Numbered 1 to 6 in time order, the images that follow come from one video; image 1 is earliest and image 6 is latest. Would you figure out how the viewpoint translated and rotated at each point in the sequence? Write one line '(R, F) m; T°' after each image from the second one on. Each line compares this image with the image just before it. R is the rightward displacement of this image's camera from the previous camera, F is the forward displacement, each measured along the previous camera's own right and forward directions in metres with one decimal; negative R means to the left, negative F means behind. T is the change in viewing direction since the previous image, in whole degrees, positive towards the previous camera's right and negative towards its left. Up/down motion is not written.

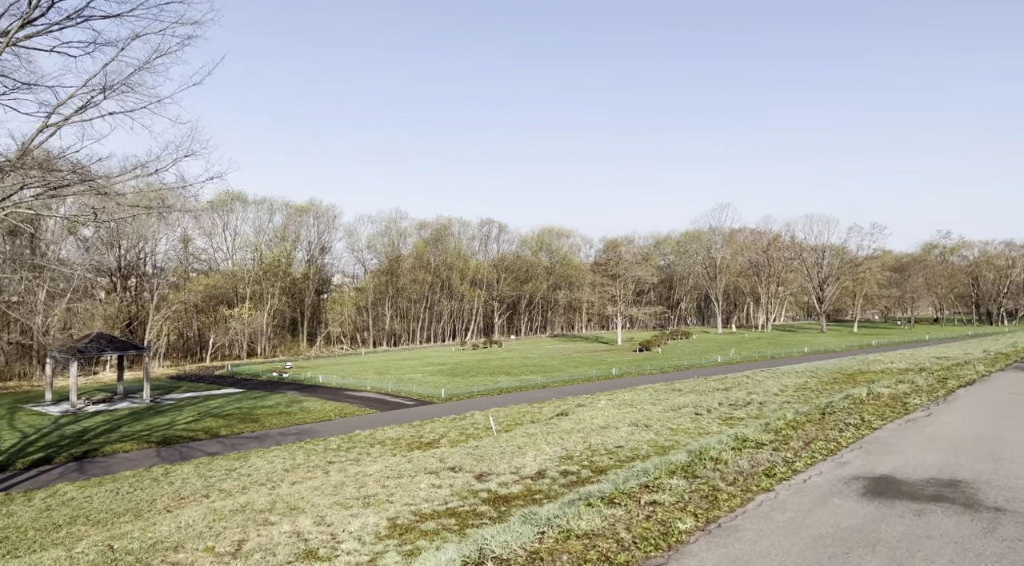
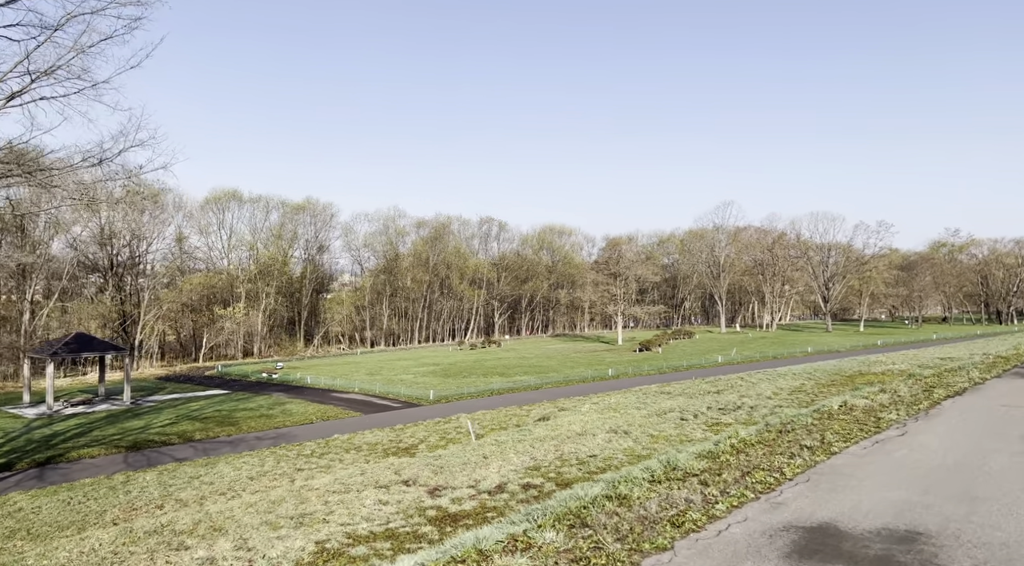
(+0.8, +1.0) m; -1°
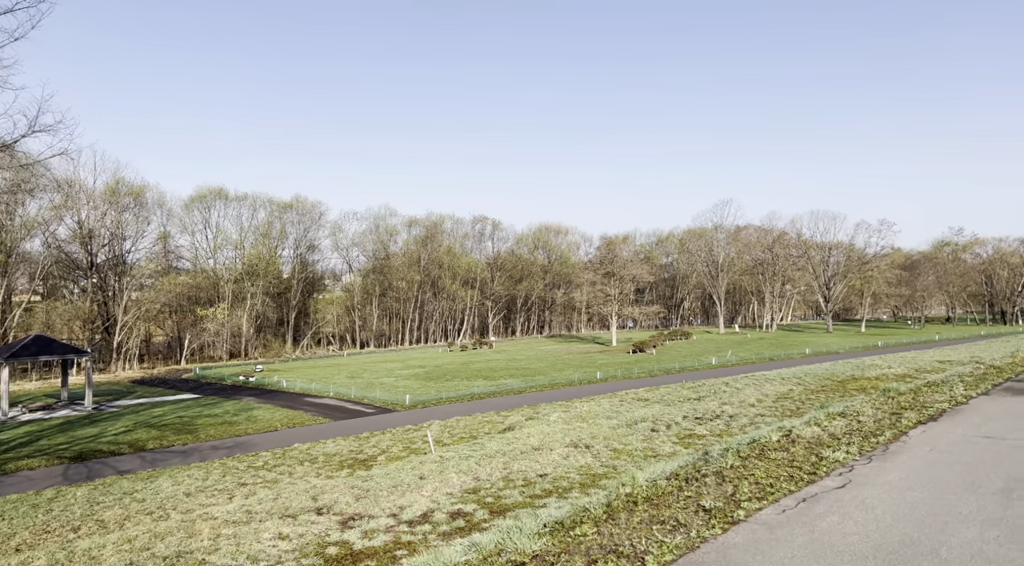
(+1.1, +1.5) m; 0°
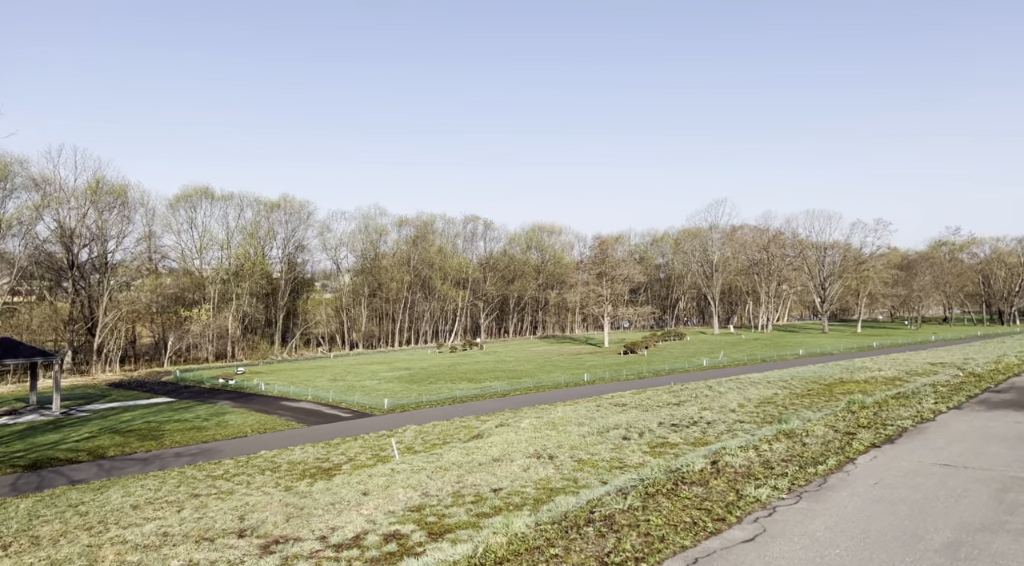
(+0.8, +0.9) m; 0°
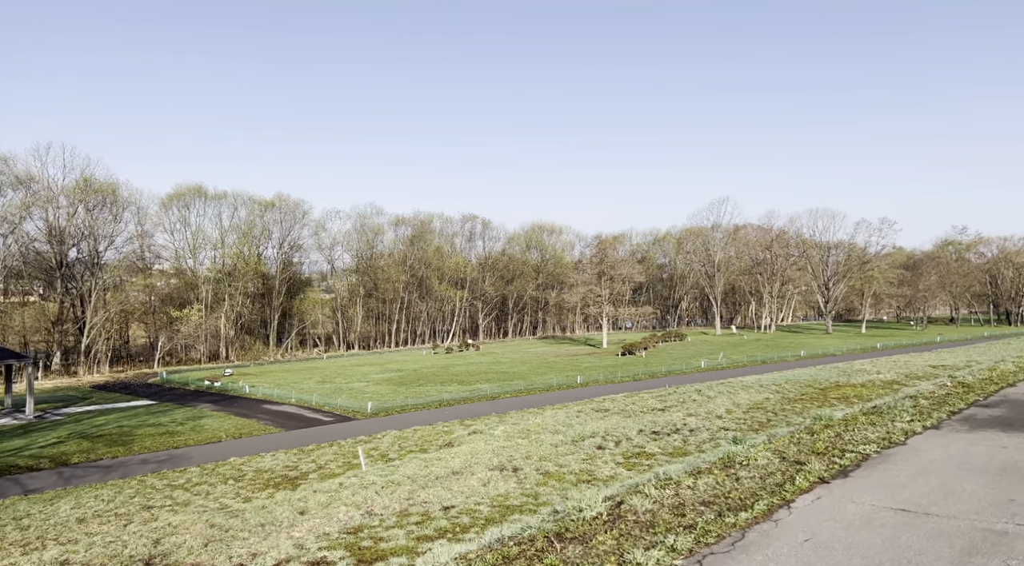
(+0.8, +1.0) m; 0°
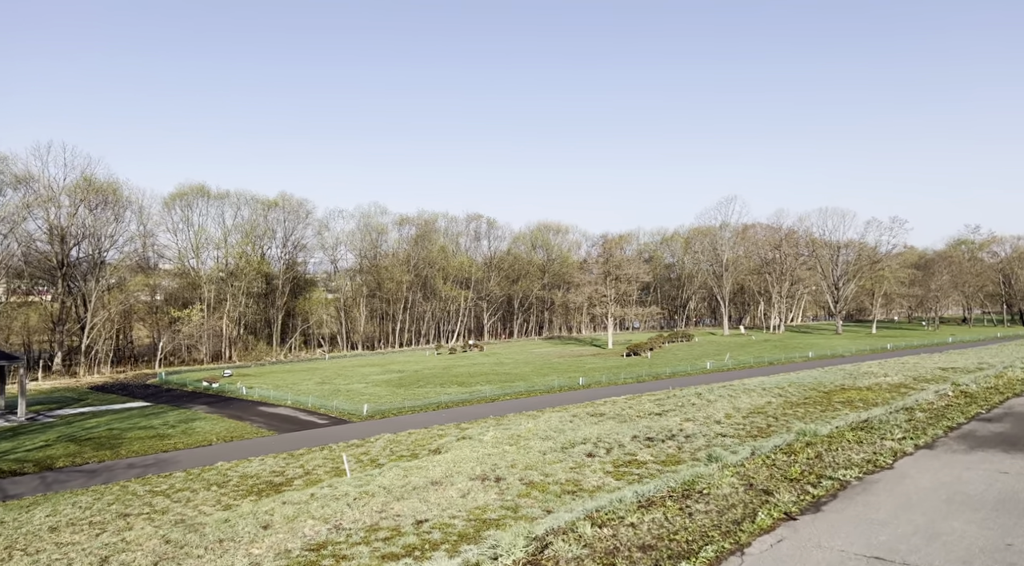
(+0.5, +0.6) m; -1°
